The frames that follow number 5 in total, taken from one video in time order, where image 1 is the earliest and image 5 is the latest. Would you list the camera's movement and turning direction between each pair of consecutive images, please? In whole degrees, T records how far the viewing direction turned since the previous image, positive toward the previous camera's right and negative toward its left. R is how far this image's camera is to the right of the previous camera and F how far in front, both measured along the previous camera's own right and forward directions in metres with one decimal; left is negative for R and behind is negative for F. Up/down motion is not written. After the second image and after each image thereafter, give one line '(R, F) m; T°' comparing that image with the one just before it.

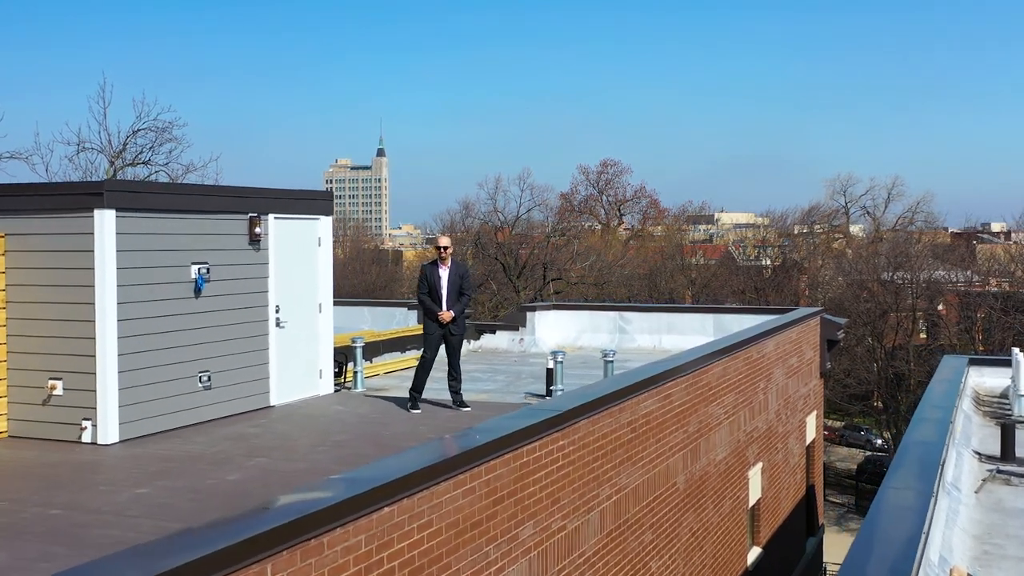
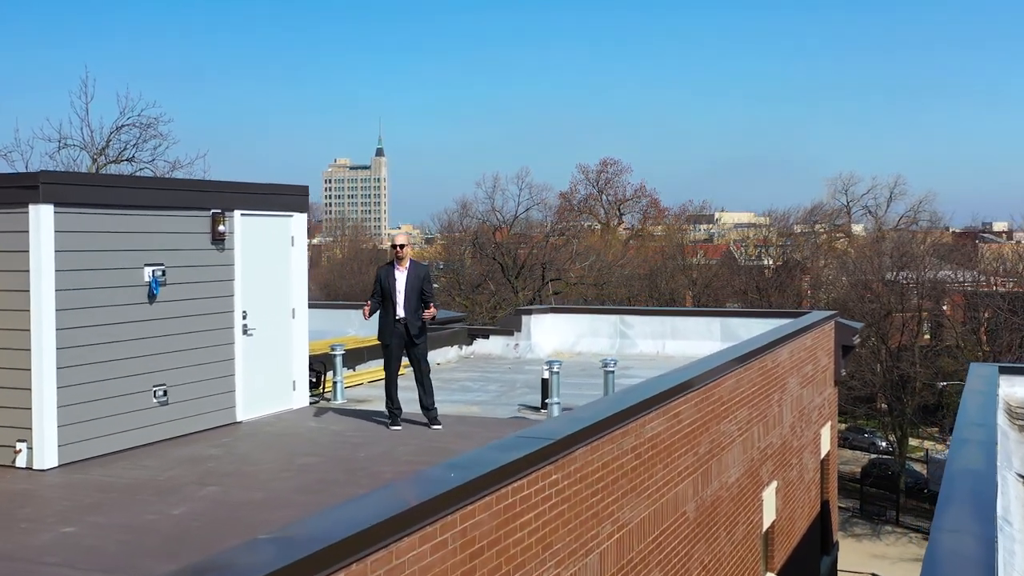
(+0.1, +1.0) m; 0°
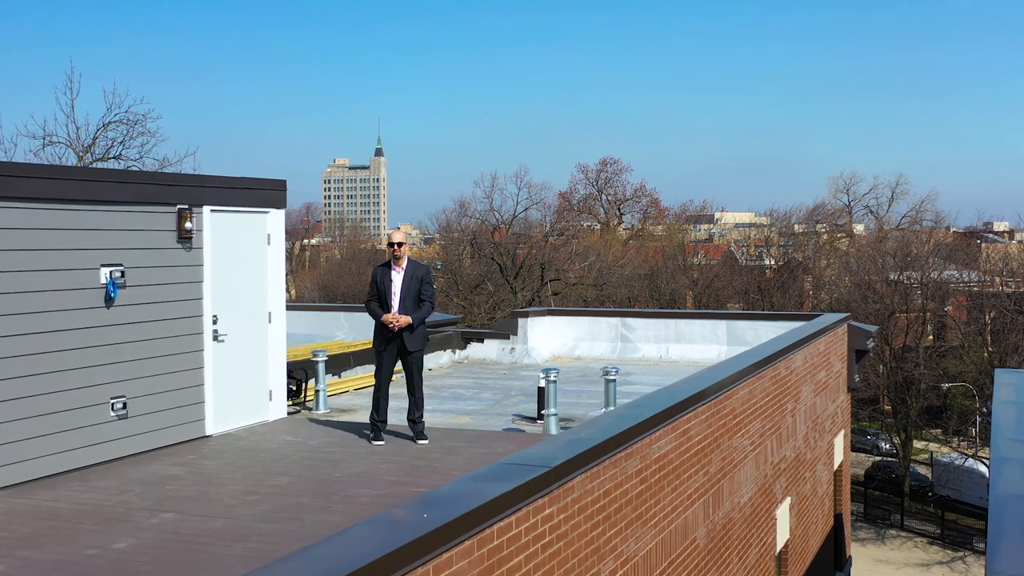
(+0.1, +0.8) m; 0°
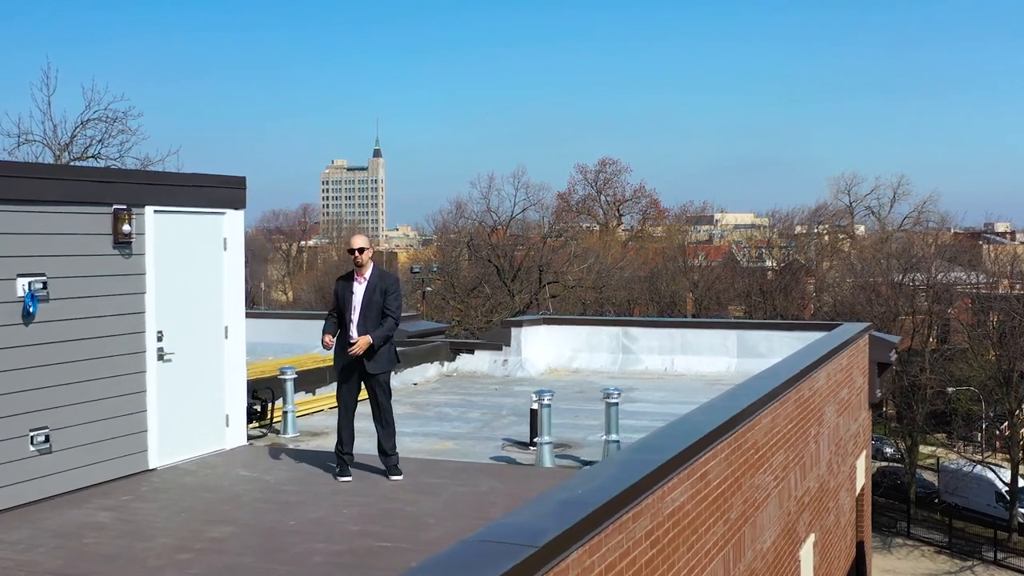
(+0.1, +1.1) m; 0°
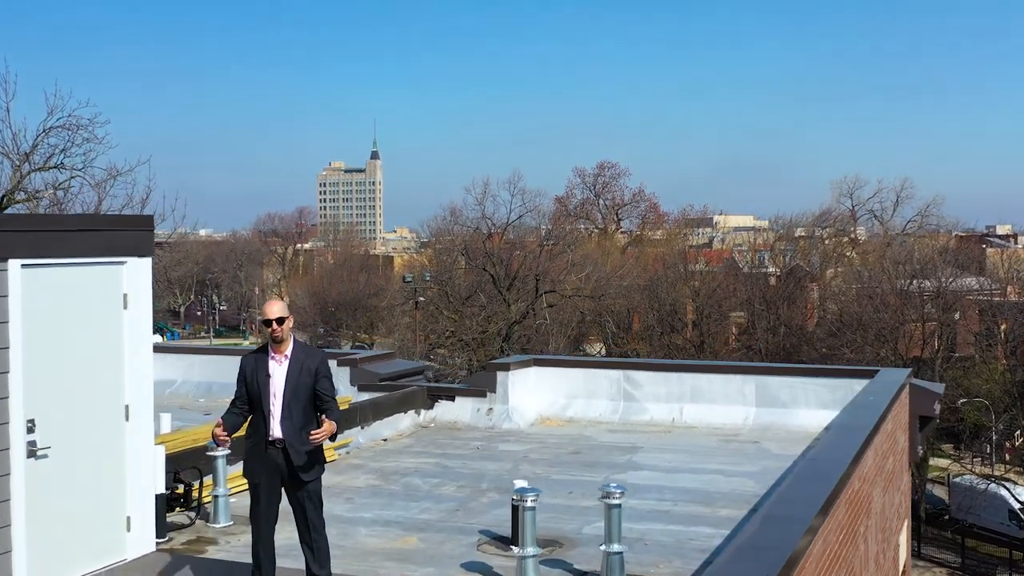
(+0.2, +1.7) m; 0°
